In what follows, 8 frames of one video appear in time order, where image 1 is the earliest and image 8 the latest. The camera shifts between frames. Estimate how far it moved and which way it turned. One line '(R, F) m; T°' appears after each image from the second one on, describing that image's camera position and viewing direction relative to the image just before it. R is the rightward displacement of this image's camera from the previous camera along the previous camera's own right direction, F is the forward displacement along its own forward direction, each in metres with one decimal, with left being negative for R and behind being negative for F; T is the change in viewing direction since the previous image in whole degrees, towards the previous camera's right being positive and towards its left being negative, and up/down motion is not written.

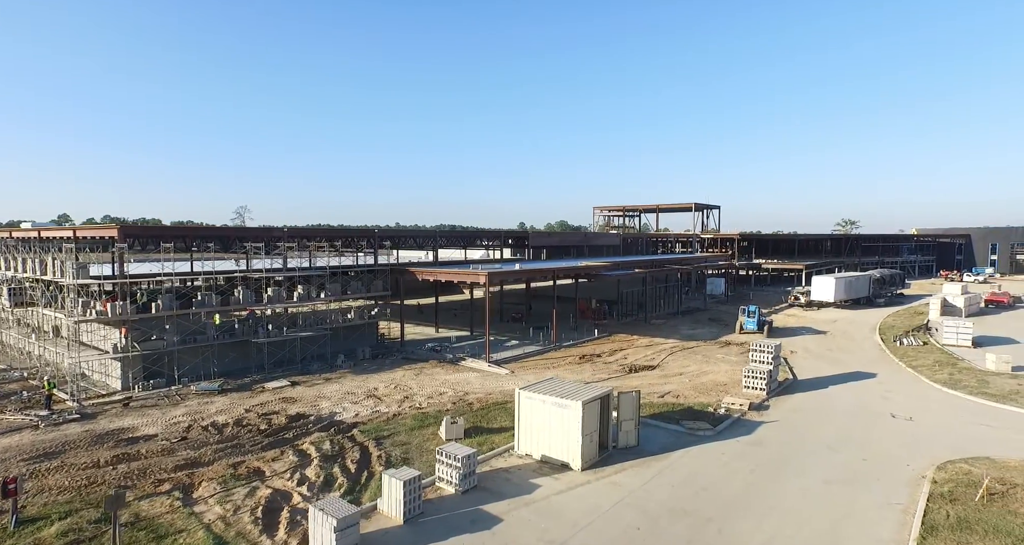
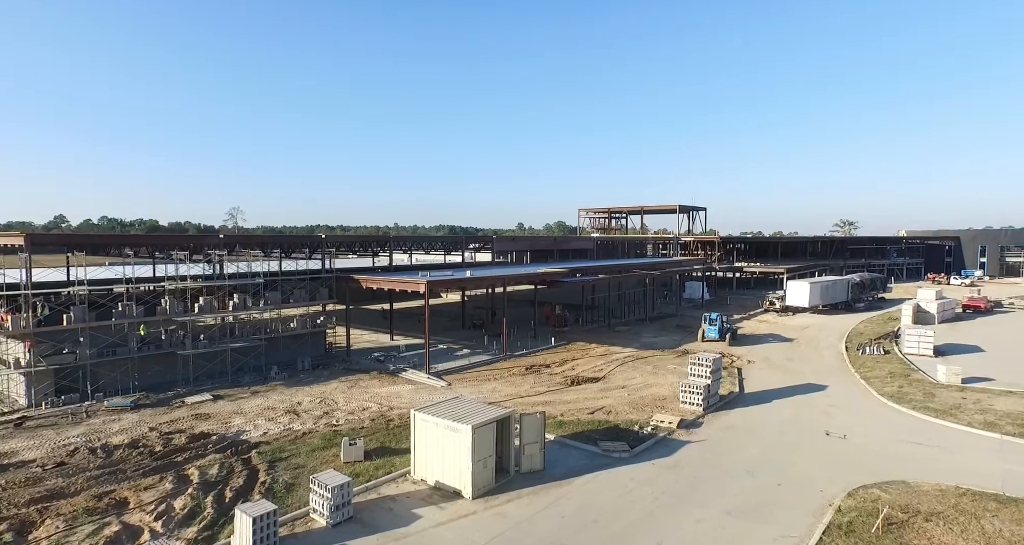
(+2.2, +0.6) m; 0°
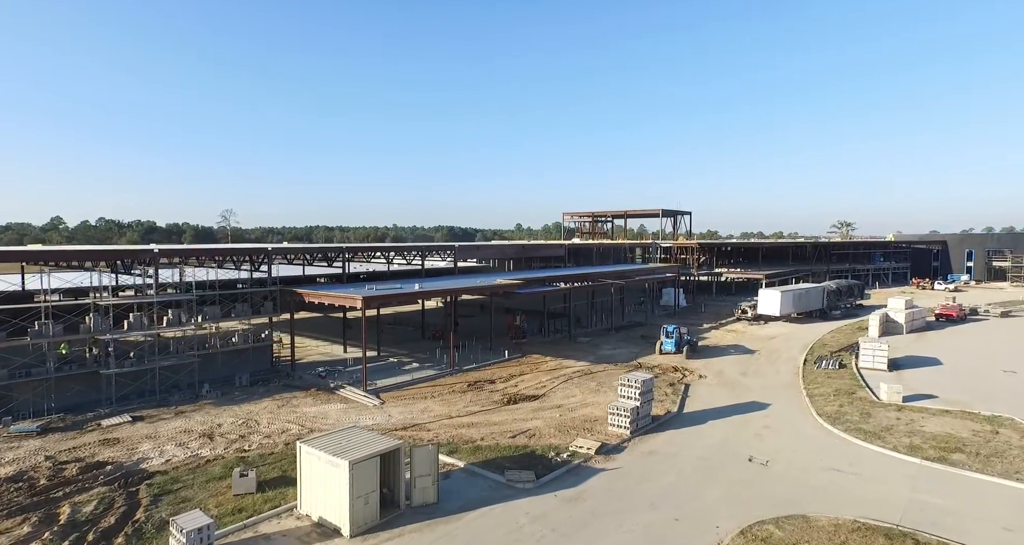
(+2.3, +0.4) m; 0°
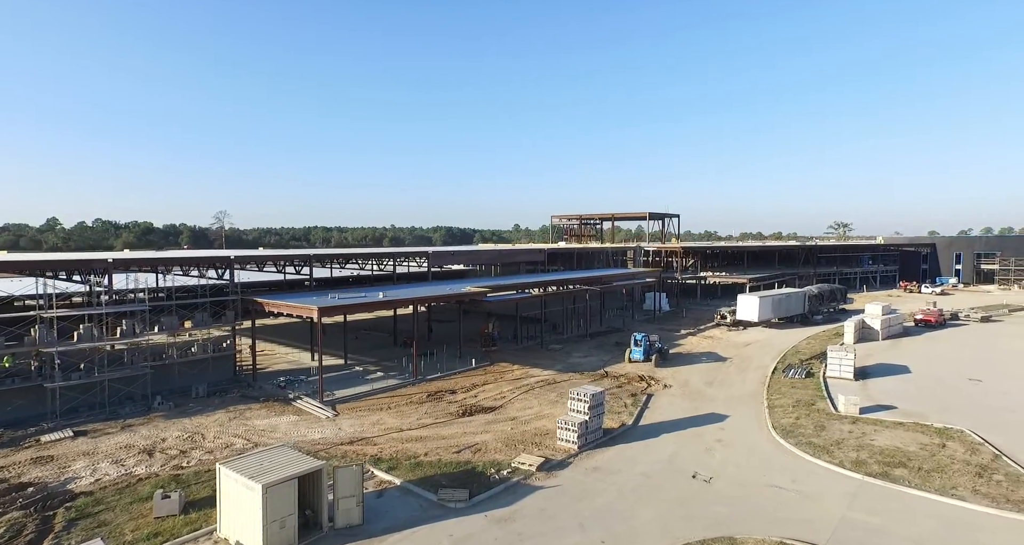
(+1.5, +0.2) m; 0°
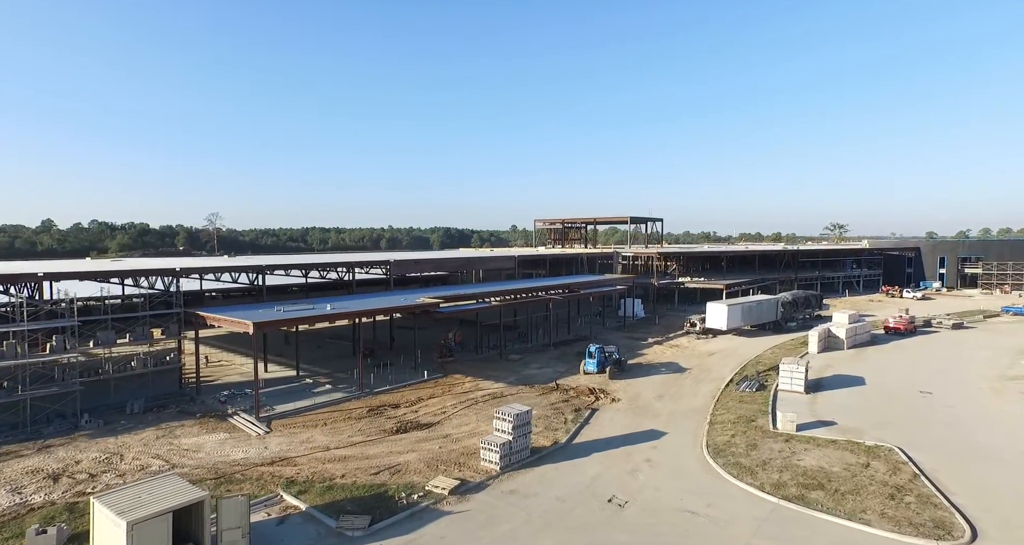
(+2.3, +0.3) m; 0°
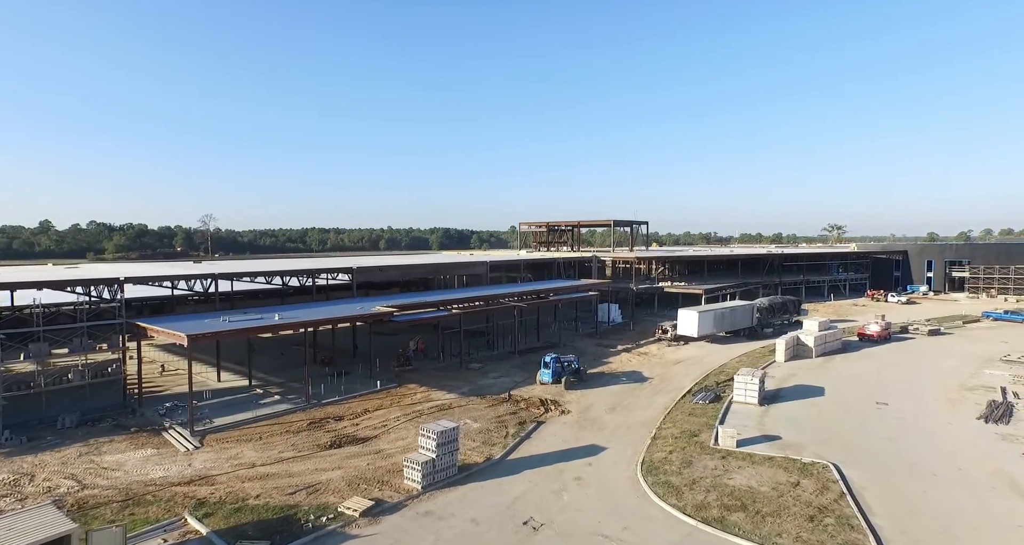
(+2.2, +0.4) m; 0°
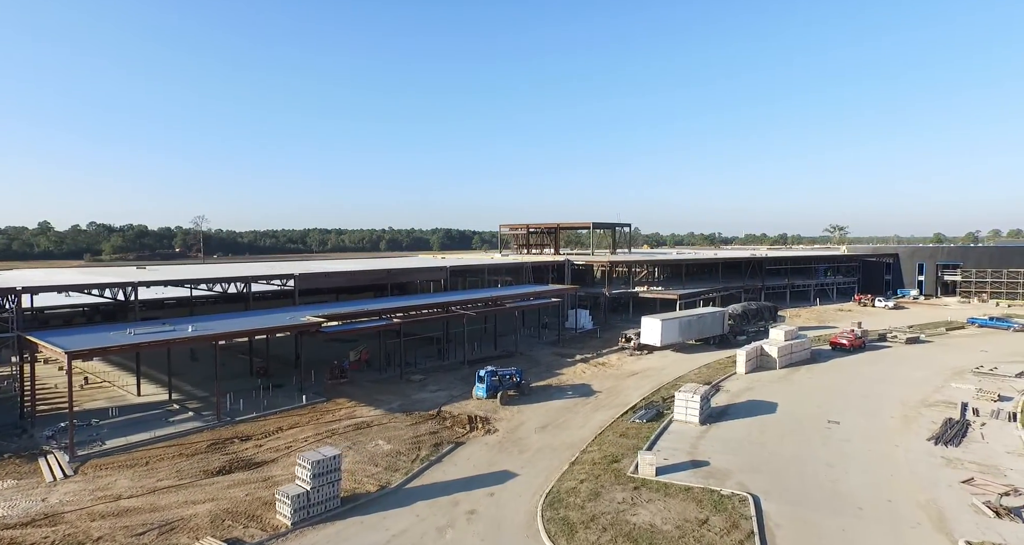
(+3.2, +1.7) m; 0°
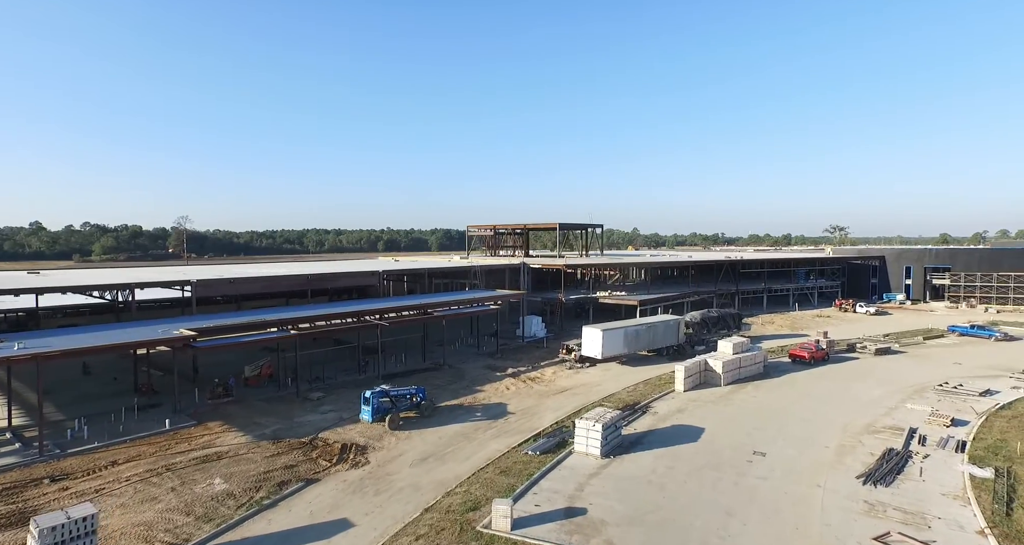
(+4.5, +3.4) m; 0°
